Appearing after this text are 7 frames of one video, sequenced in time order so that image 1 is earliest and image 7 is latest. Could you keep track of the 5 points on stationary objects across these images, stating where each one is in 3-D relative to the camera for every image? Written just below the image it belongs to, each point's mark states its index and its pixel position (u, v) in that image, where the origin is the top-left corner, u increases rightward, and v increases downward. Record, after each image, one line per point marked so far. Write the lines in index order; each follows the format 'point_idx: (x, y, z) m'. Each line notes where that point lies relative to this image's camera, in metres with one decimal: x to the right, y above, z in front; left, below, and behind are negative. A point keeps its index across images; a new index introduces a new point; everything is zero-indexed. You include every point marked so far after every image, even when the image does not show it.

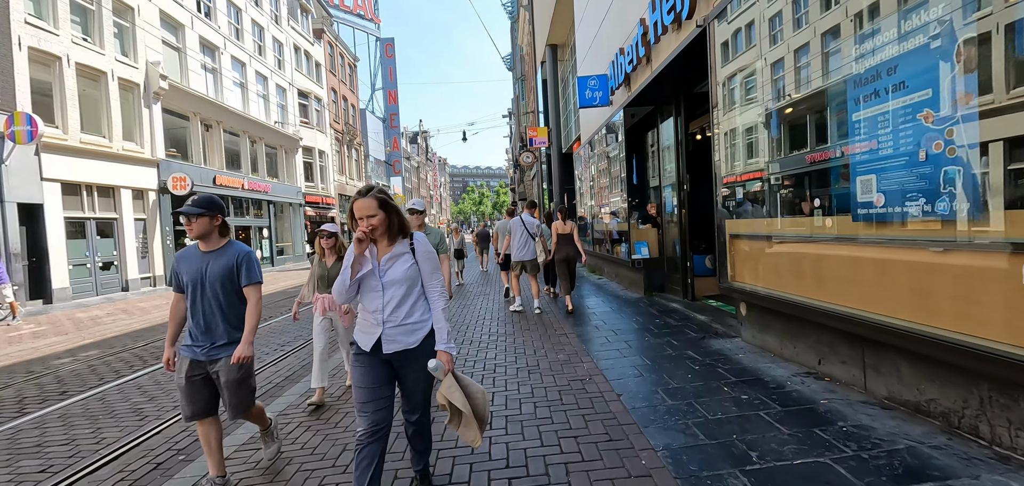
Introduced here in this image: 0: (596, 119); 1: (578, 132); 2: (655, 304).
0: (+2.2, +3.2, +13.1) m
1: (+2.4, +4.0, +19.0) m
2: (+2.1, -0.9, +7.6) m
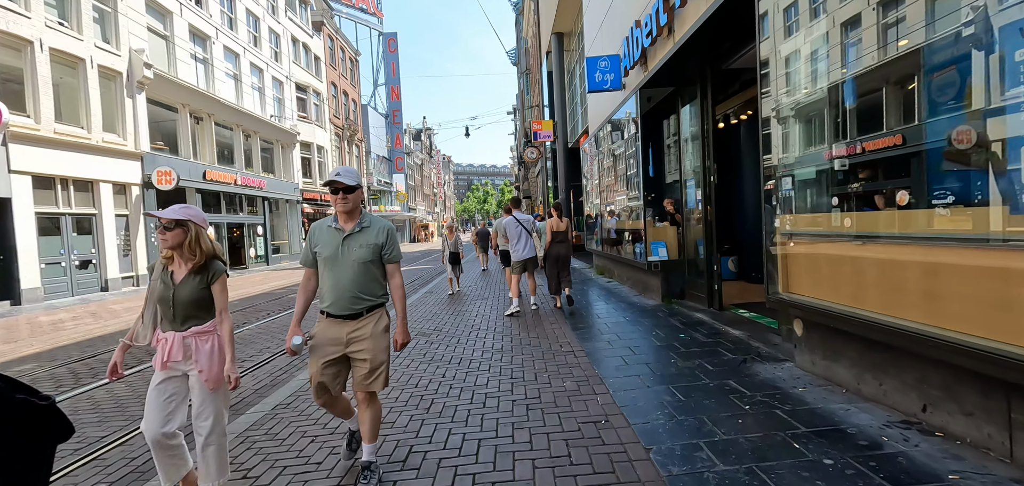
0: (+2.2, +3.2, +12.1) m
1: (+2.5, +4.1, +17.9) m
2: (+2.1, -0.9, +6.6) m
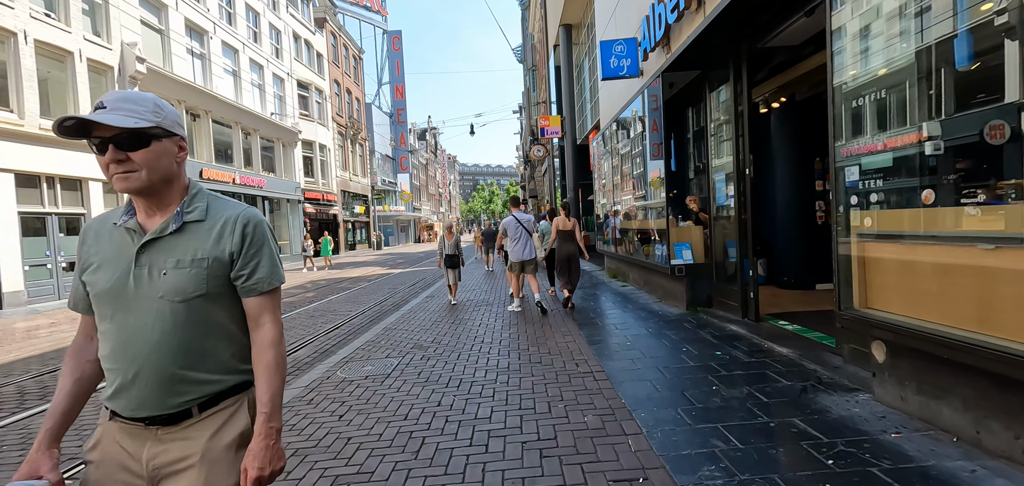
0: (+2.3, +3.2, +11.3) m
1: (+2.7, +4.0, +17.2) m
2: (+2.2, -0.9, +5.9) m
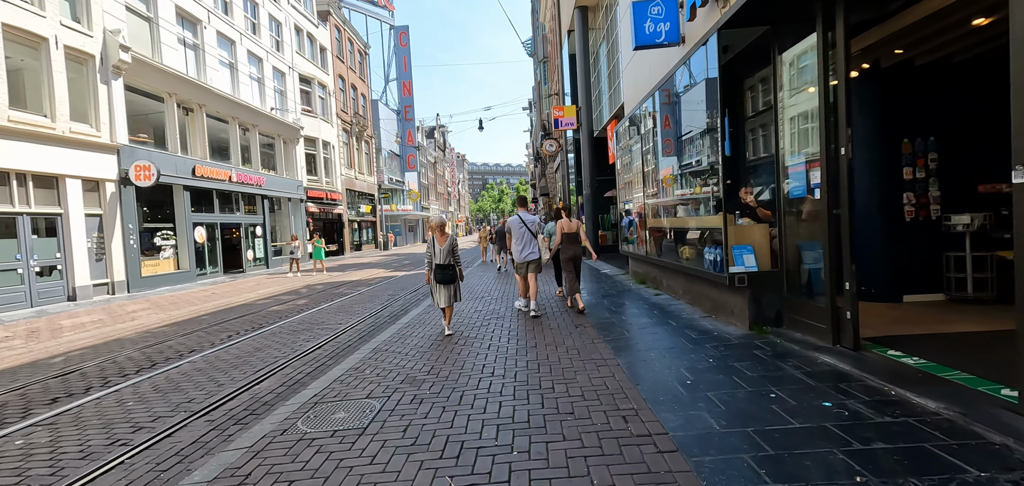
0: (+2.6, +3.2, +9.9) m
1: (+3.1, +4.0, +15.8) m
2: (+2.3, -0.9, +4.5) m
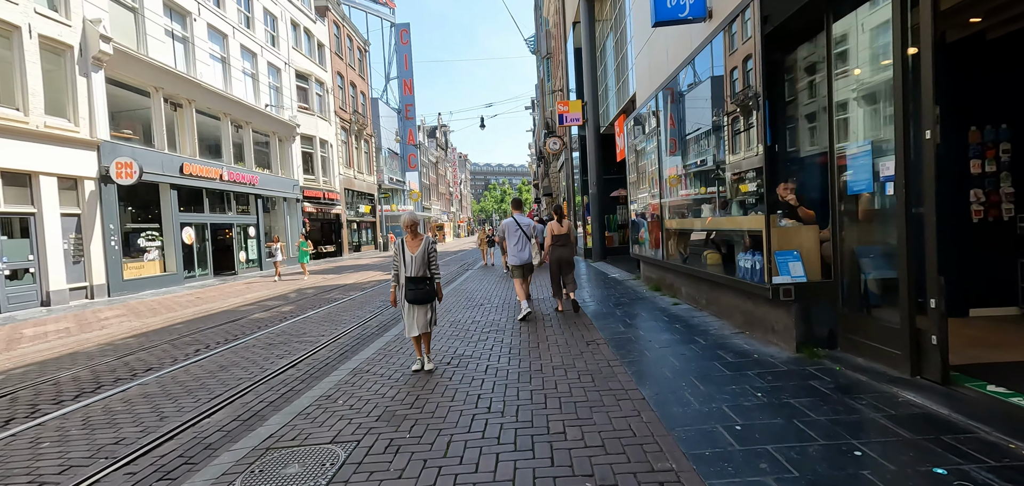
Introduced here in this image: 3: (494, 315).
0: (+2.6, +3.1, +9.1) m
1: (+3.2, +4.0, +14.9) m
2: (+2.3, -1.0, +3.6) m
3: (-0.3, -1.2, +8.4) m
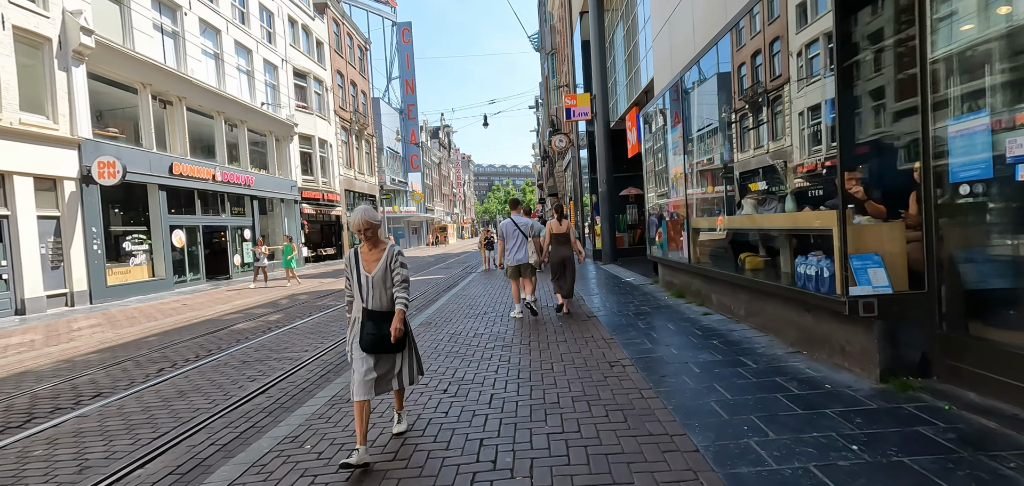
0: (+2.7, +3.1, +8.2) m
1: (+3.3, +3.9, +14.0) m
2: (+2.4, -1.0, +2.7) m
3: (-0.2, -1.2, +7.5) m
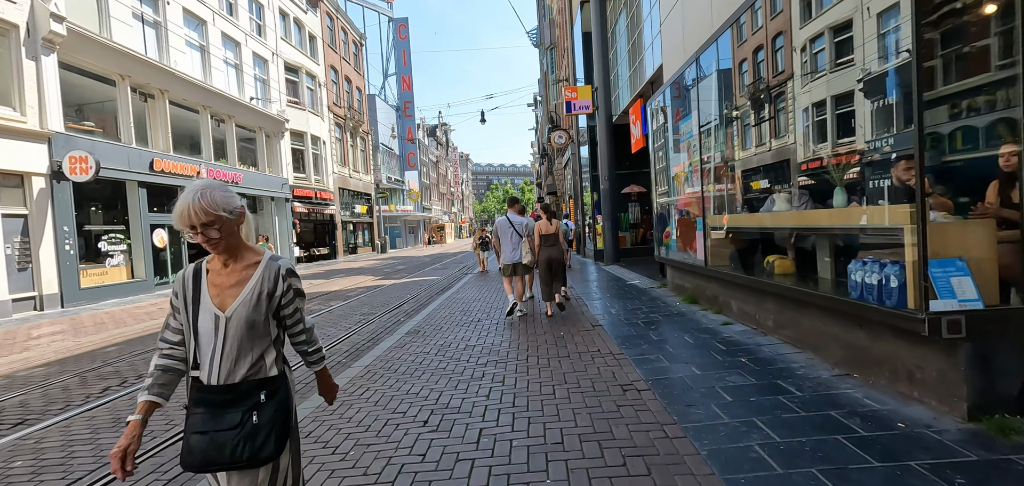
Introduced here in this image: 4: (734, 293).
0: (+2.7, +3.1, +7.4) m
1: (+3.2, +4.0, +13.3) m
2: (+2.4, -1.0, +2.0) m
3: (-0.2, -1.2, +6.8) m
4: (+2.6, -0.6, +6.2) m
